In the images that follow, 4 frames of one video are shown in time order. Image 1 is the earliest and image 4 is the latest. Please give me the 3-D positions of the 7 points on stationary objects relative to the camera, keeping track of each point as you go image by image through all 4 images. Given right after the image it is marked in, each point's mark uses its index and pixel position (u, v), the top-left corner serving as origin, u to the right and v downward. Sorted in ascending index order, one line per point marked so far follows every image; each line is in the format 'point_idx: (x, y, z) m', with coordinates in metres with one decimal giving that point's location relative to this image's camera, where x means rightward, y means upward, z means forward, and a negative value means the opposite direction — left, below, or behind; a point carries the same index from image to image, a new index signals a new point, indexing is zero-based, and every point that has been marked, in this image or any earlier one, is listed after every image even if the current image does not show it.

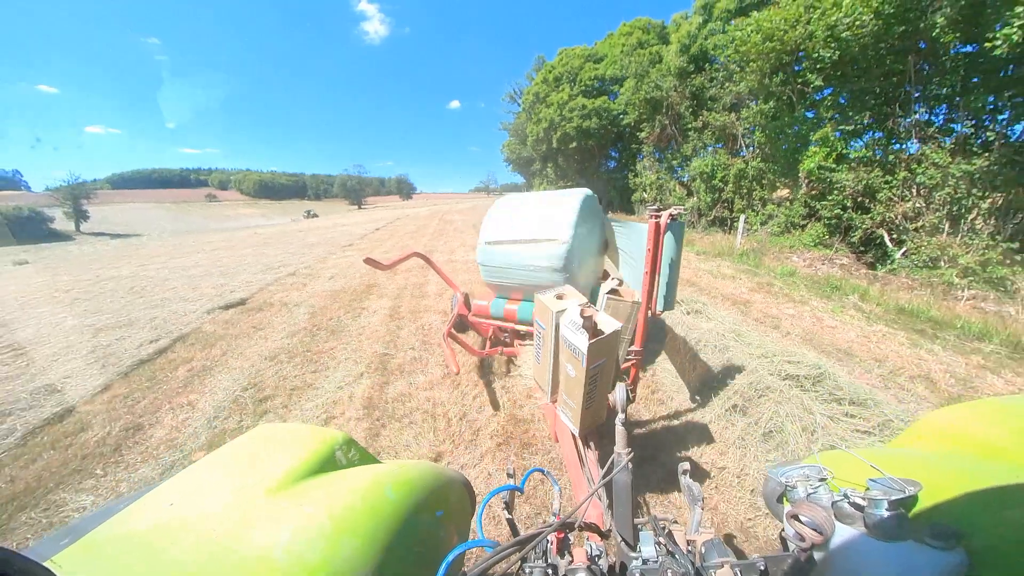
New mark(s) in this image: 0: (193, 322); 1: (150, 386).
0: (-4.0, -0.4, +5.0) m
1: (-3.2, -0.8, +3.6) m
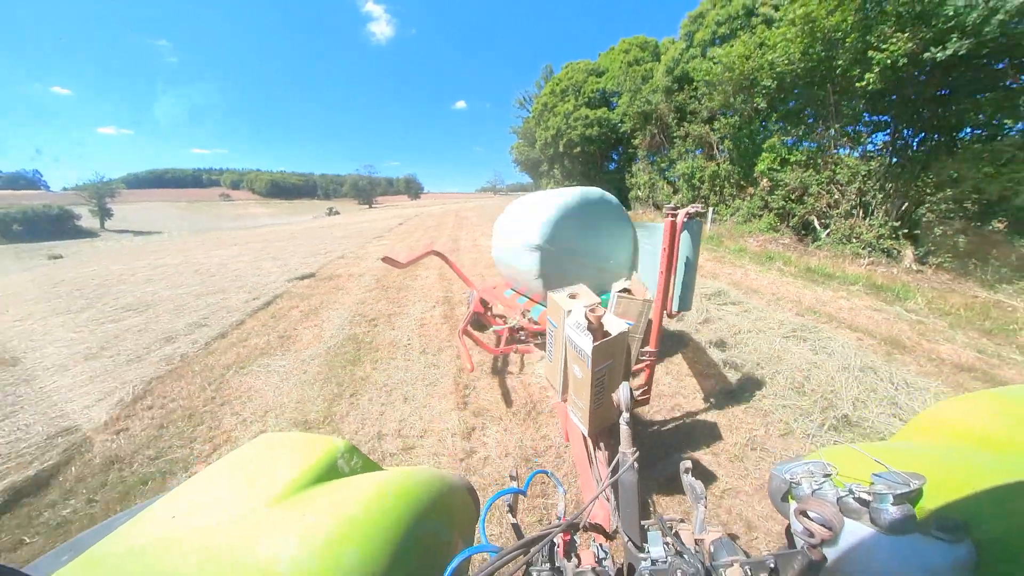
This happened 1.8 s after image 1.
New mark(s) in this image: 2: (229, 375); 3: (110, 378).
0: (-3.8, 0.0, +6.4) m
1: (-3.0, -0.4, +5.0) m
2: (-2.5, -0.8, +3.7) m
3: (-3.8, -0.8, +3.8) m
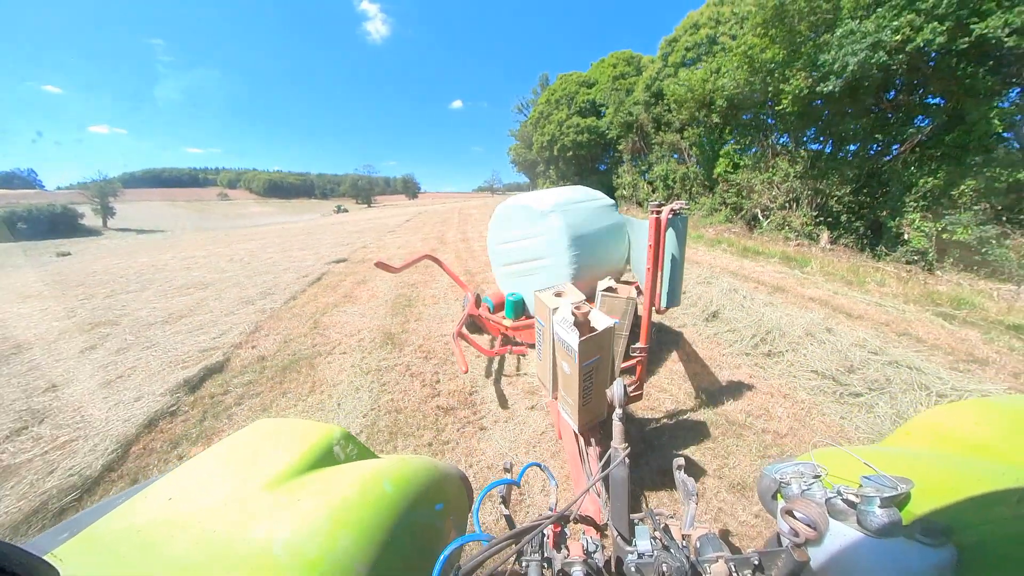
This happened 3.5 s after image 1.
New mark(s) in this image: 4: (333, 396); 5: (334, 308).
0: (-3.7, +0.4, +7.7) m
1: (-2.9, 0.0, +6.3) m
2: (-2.4, -0.4, +5.0) m
3: (-3.7, -0.4, +5.0) m
4: (-1.5, -1.0, +3.4) m
5: (-2.4, -0.3, +5.2) m
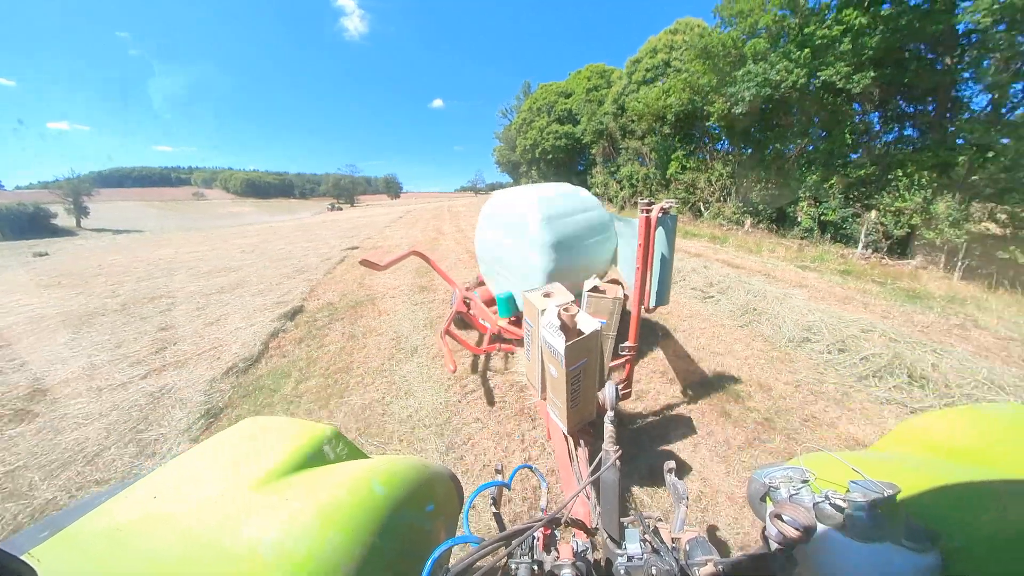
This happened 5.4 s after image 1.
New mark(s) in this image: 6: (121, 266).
0: (-3.9, +0.8, +8.9) m
1: (-3.1, +0.4, +7.6) m
2: (-2.5, 0.0, +6.3) m
3: (-3.8, -0.1, +6.3) m
4: (-1.5, -0.6, +4.7) m
5: (-2.5, +0.1, +6.5) m
6: (-14.0, +0.8, +14.1) m
